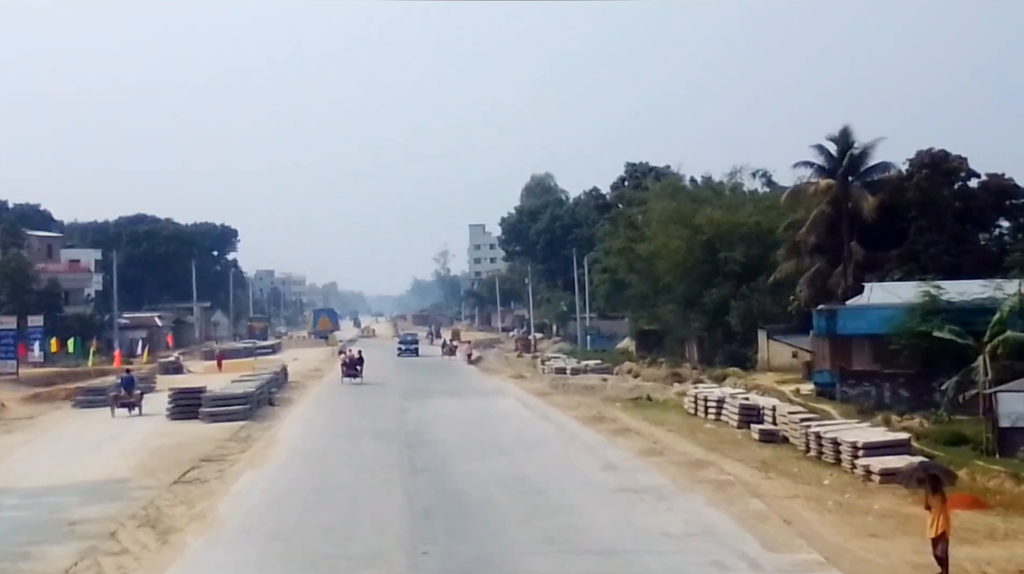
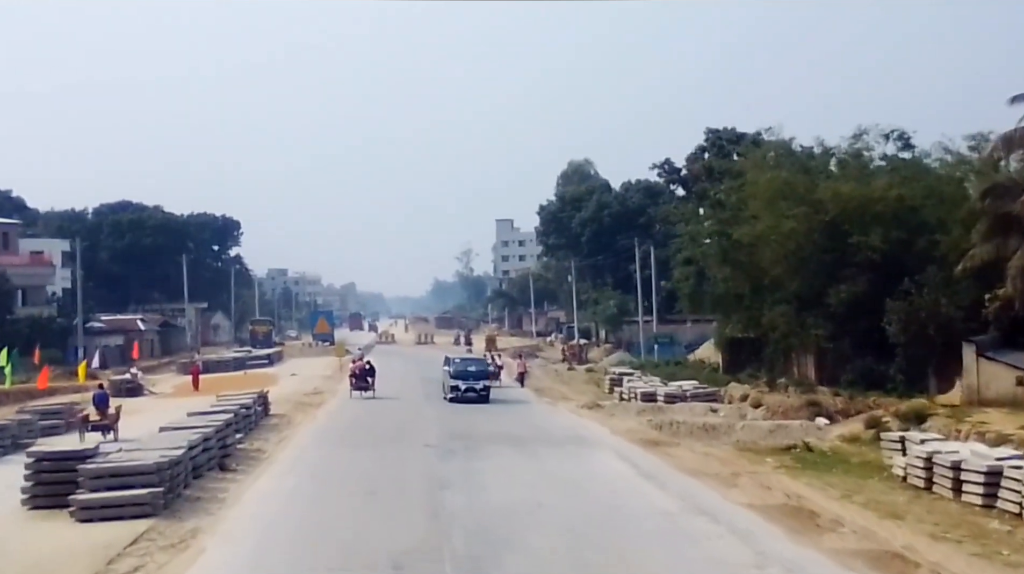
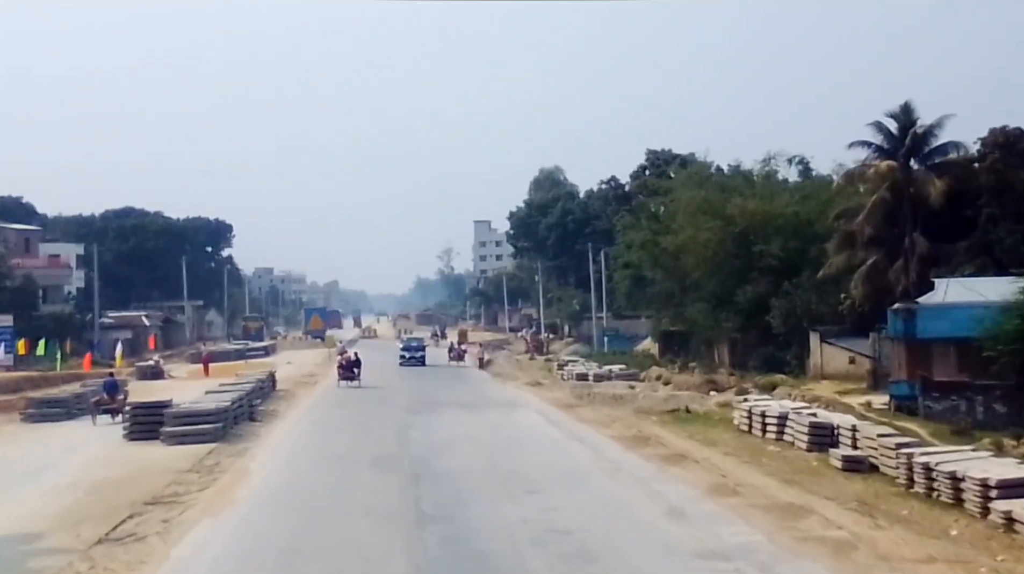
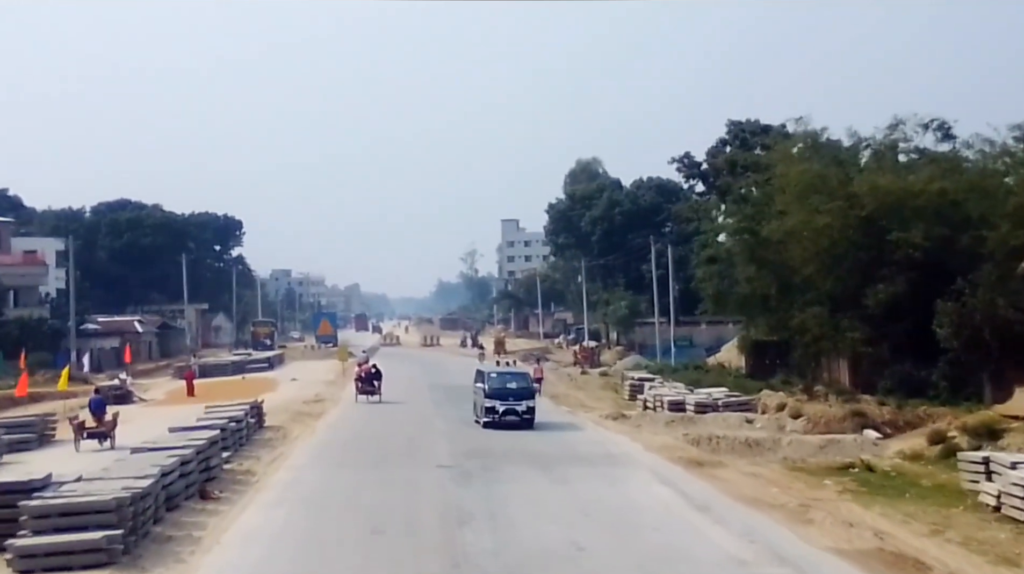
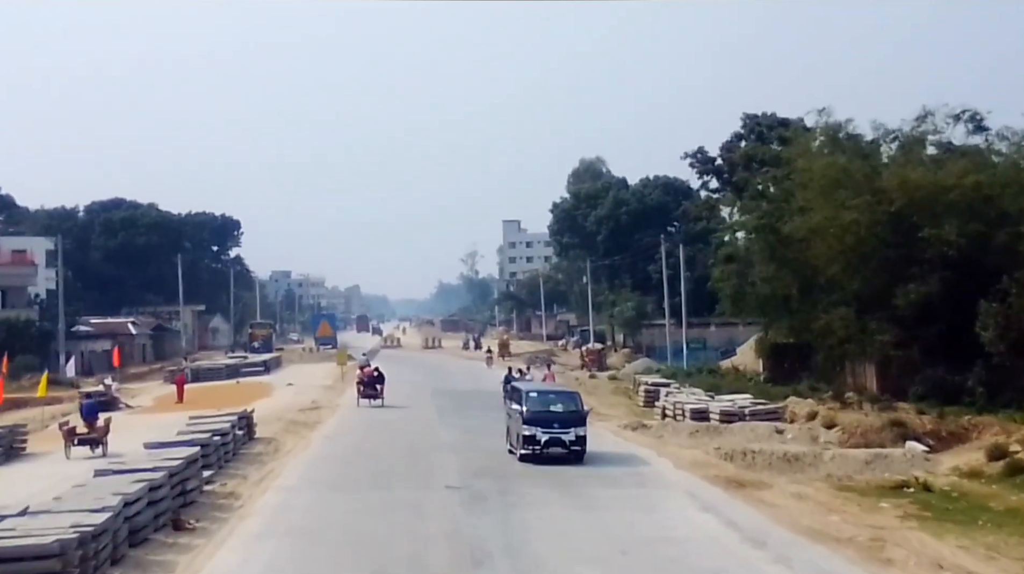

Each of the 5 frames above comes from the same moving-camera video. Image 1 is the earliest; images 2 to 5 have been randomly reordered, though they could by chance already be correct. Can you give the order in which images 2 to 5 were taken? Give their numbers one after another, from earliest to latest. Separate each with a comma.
3, 2, 4, 5
